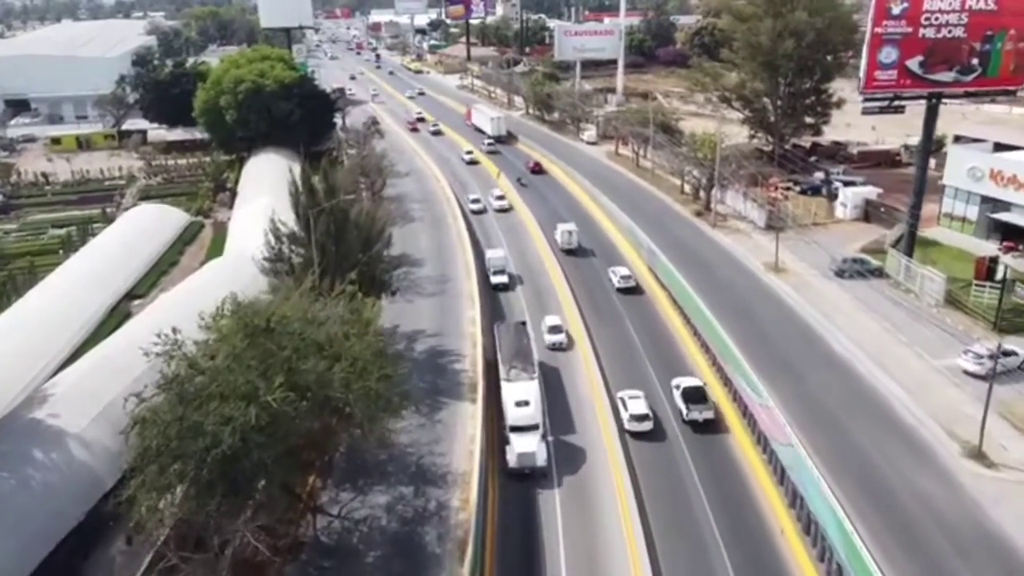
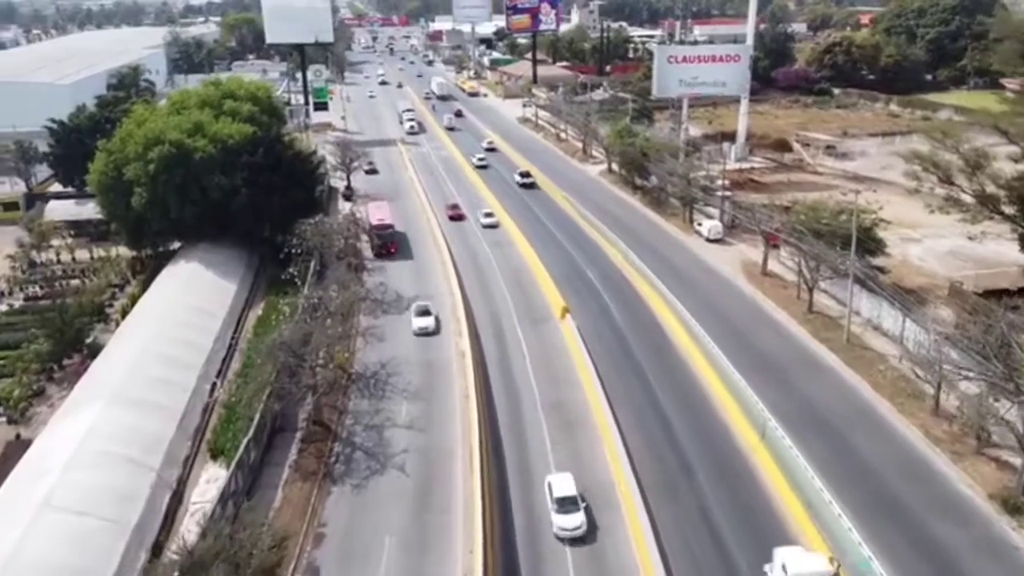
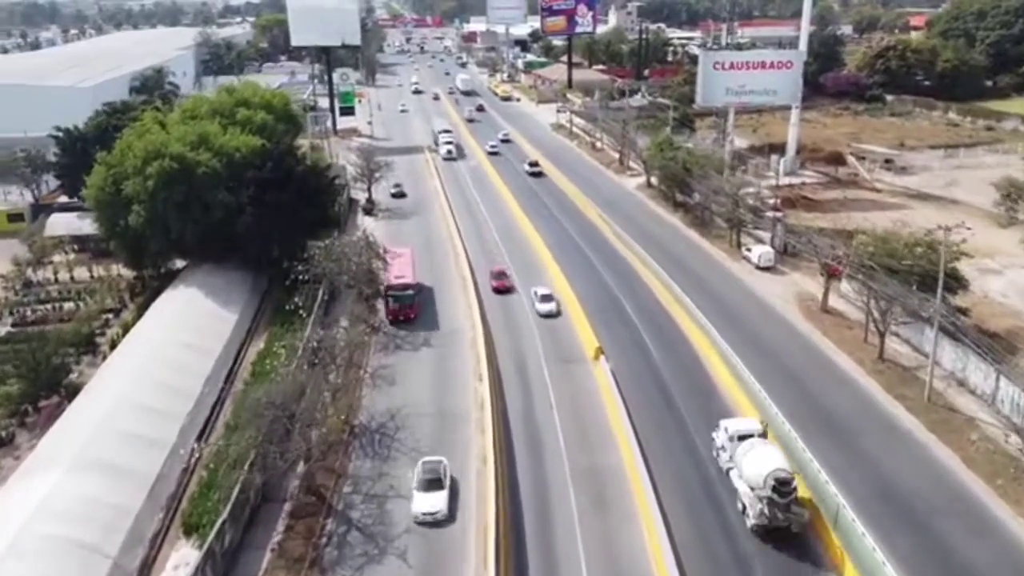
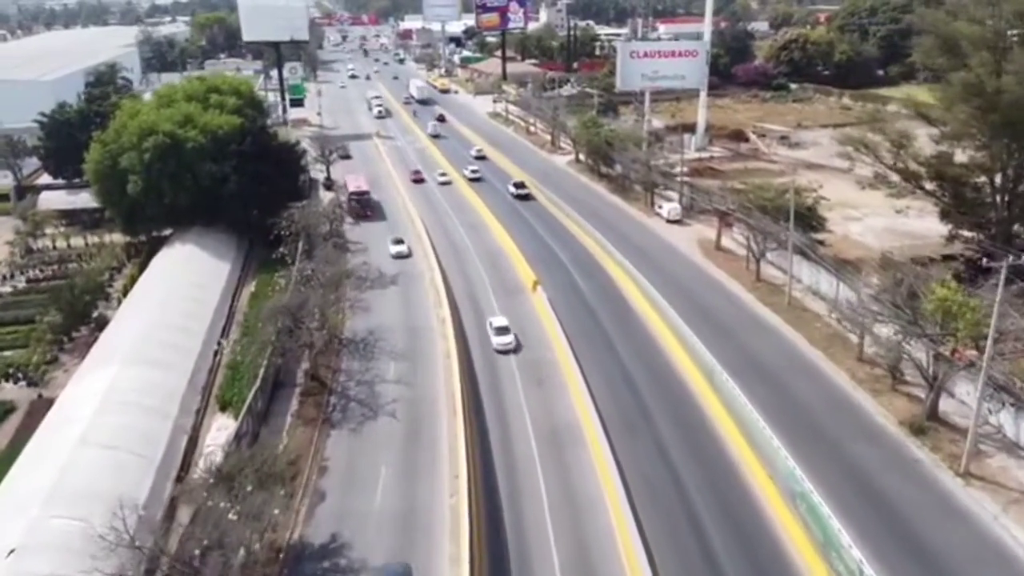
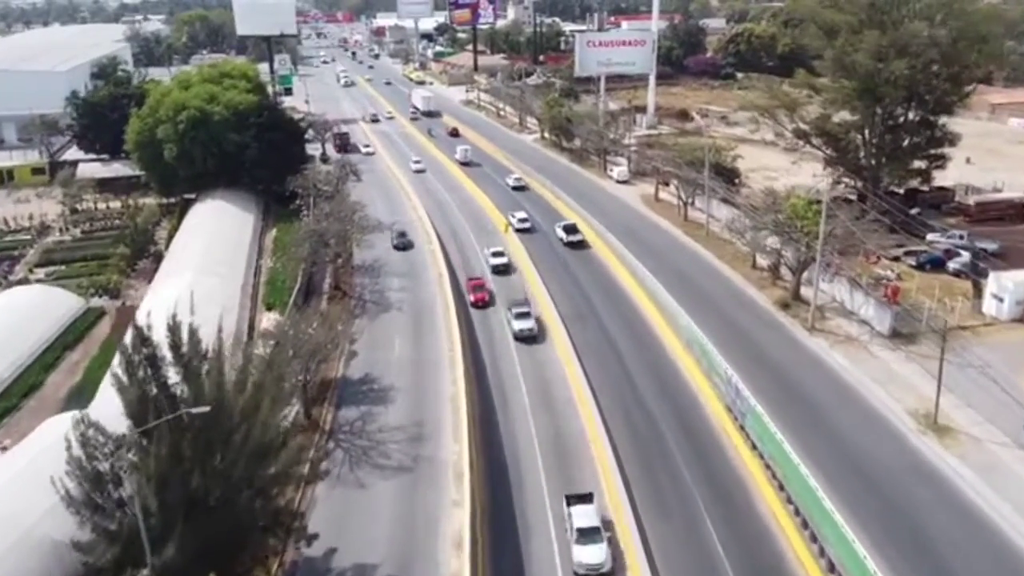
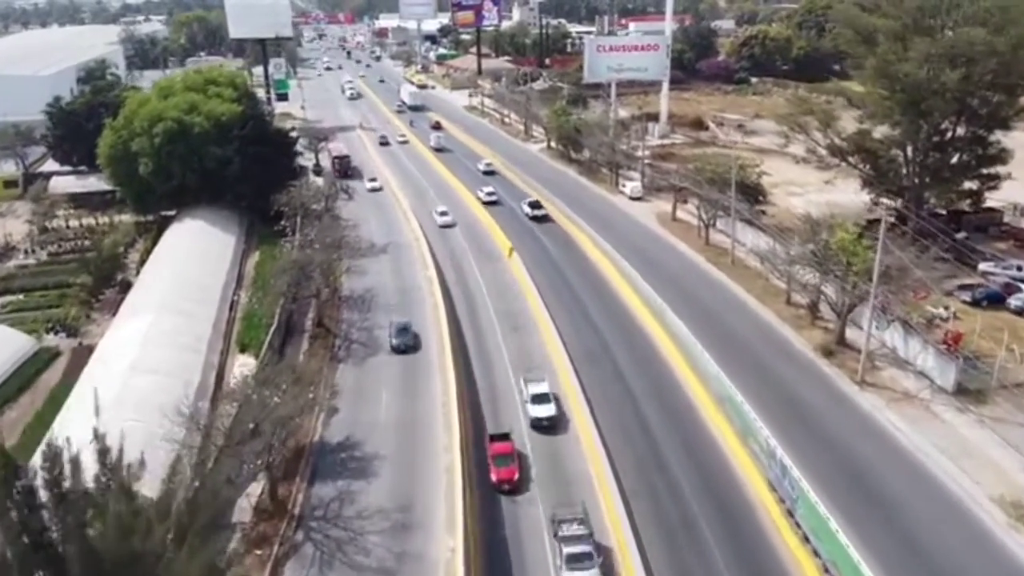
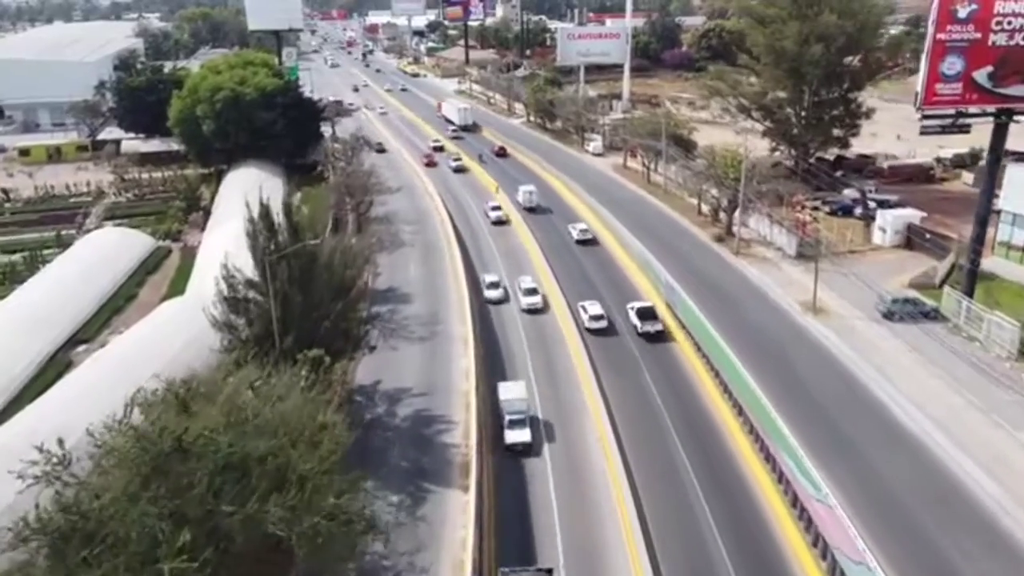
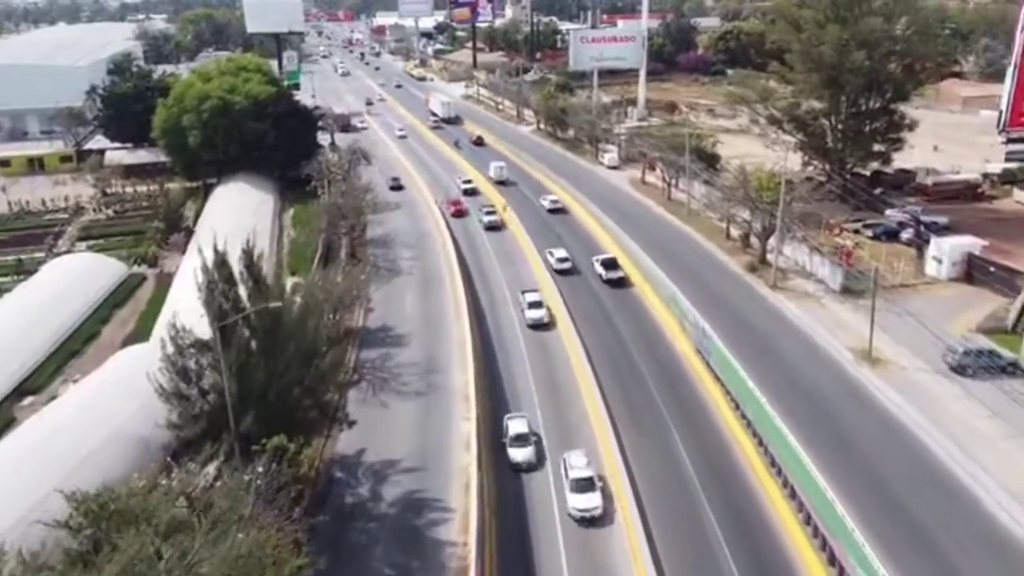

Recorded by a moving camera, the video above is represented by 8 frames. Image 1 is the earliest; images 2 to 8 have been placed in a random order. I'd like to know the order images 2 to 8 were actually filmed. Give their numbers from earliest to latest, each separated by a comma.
7, 8, 5, 6, 4, 2, 3
